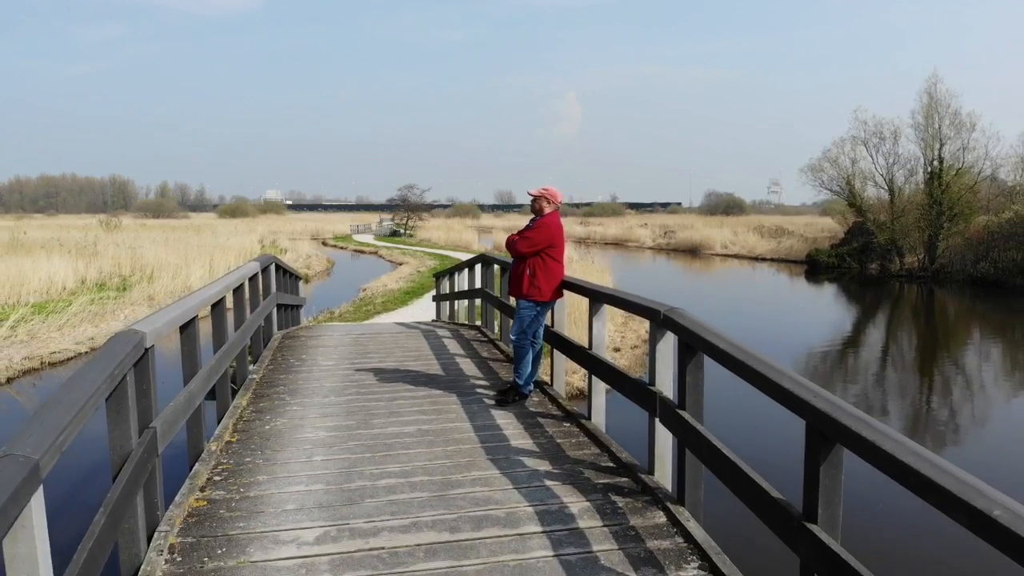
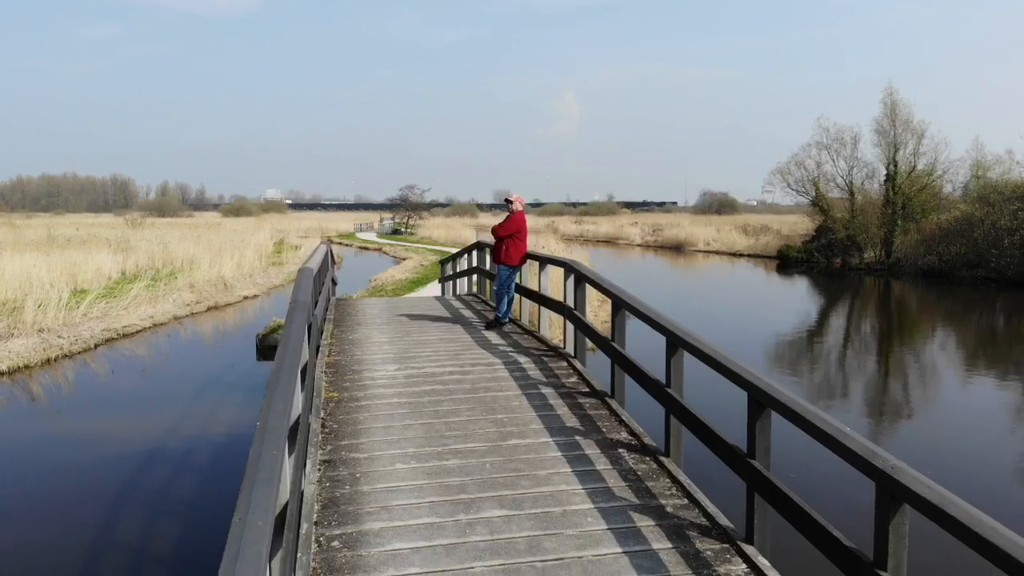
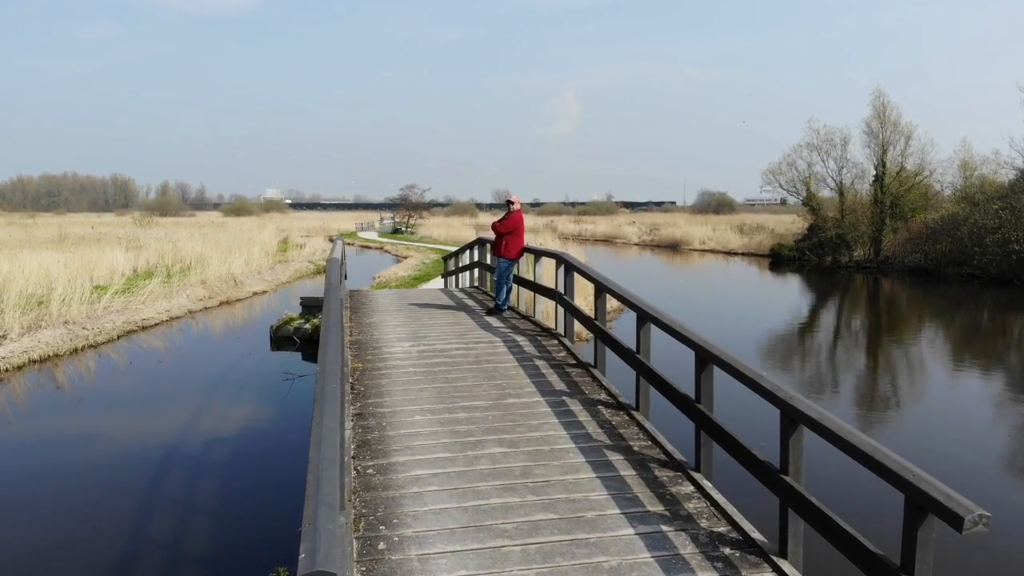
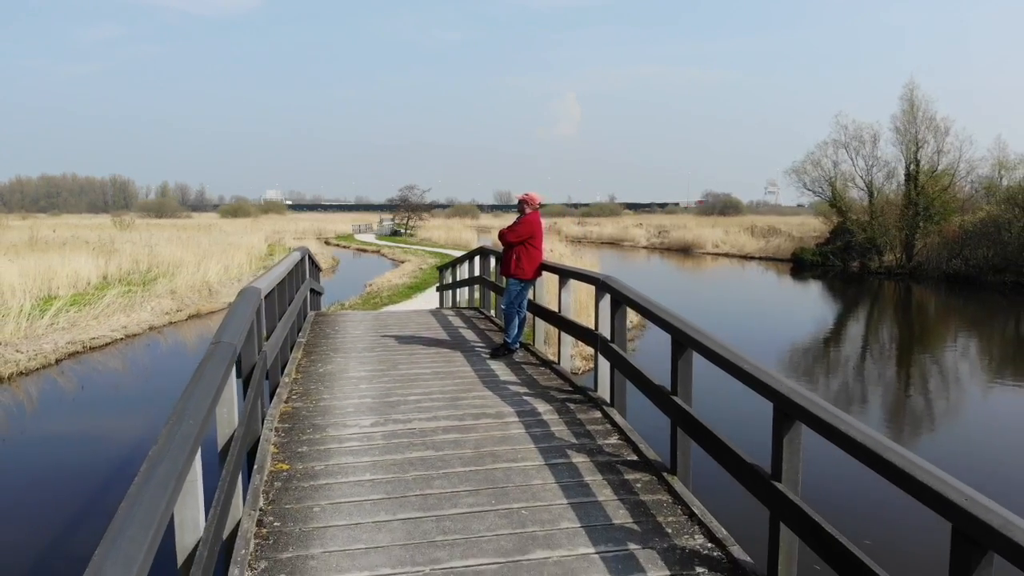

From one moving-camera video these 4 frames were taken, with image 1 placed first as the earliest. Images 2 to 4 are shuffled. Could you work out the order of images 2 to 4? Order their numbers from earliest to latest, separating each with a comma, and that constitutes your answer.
4, 2, 3
